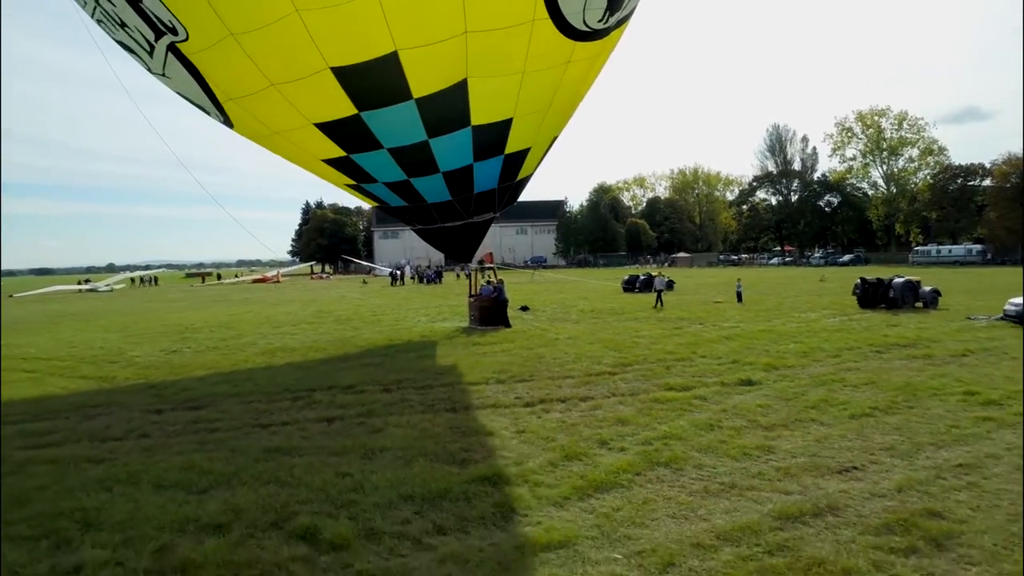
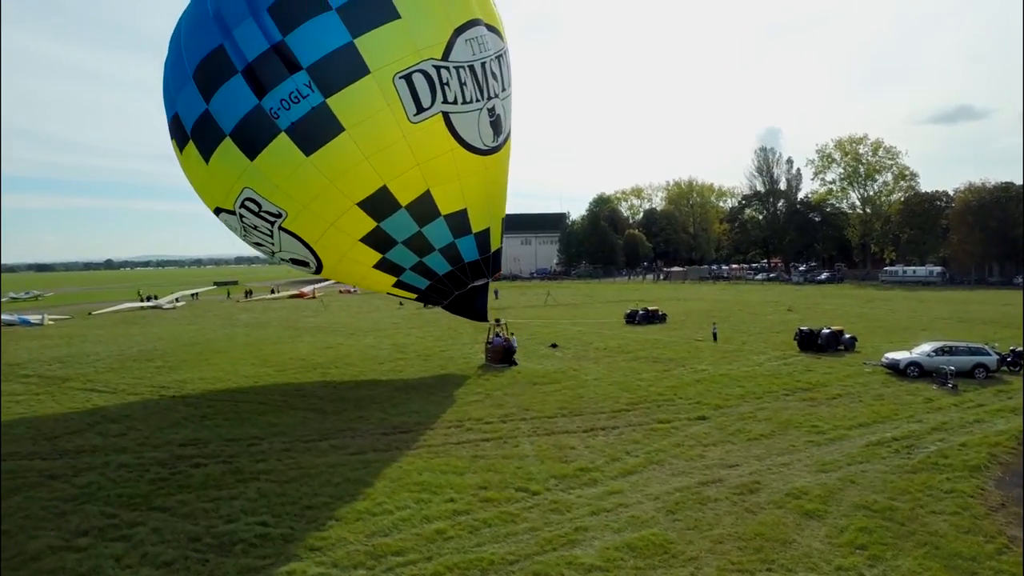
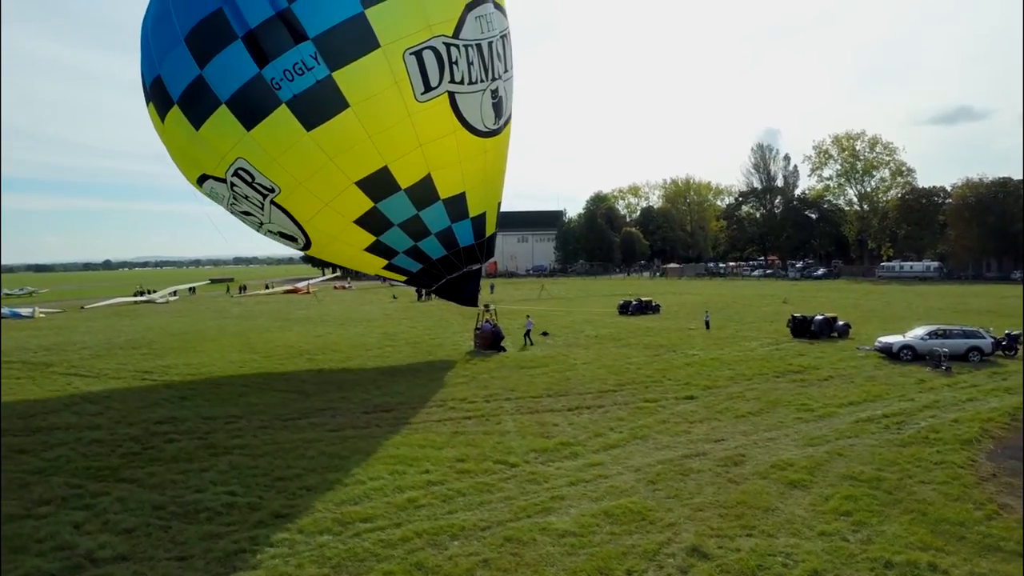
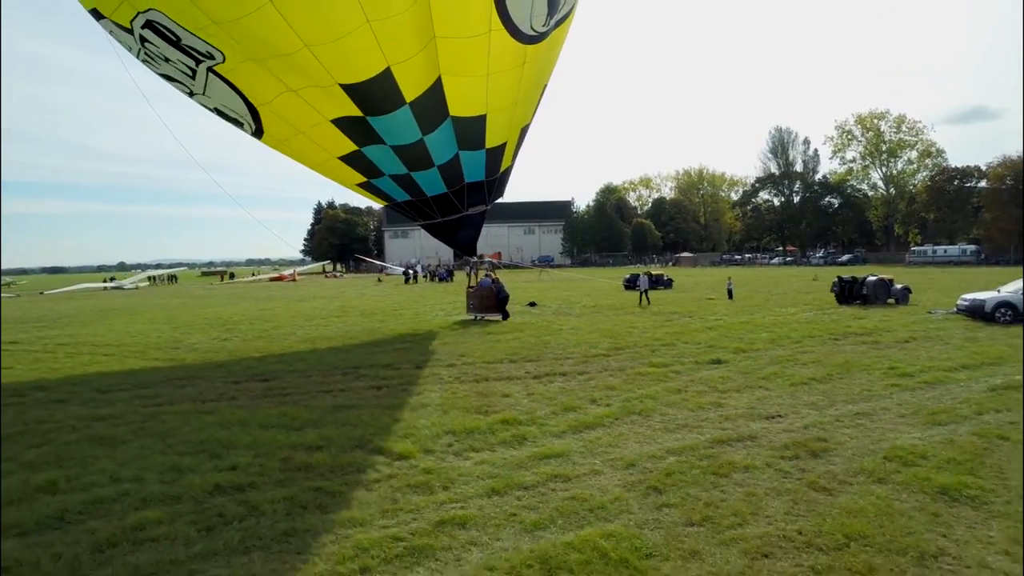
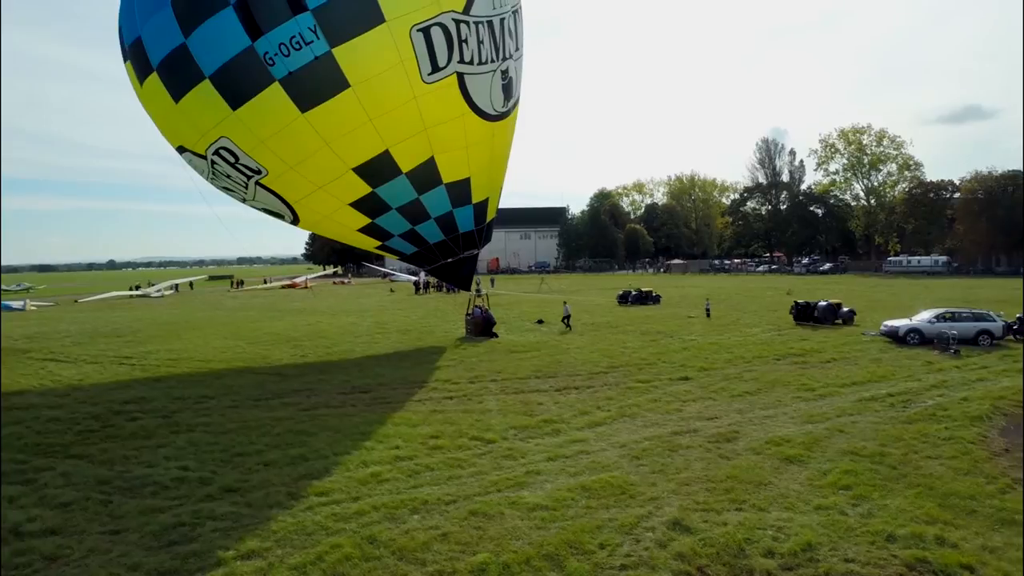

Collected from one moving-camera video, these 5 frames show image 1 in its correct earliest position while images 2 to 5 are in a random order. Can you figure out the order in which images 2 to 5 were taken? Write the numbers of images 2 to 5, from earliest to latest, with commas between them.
4, 5, 3, 2
